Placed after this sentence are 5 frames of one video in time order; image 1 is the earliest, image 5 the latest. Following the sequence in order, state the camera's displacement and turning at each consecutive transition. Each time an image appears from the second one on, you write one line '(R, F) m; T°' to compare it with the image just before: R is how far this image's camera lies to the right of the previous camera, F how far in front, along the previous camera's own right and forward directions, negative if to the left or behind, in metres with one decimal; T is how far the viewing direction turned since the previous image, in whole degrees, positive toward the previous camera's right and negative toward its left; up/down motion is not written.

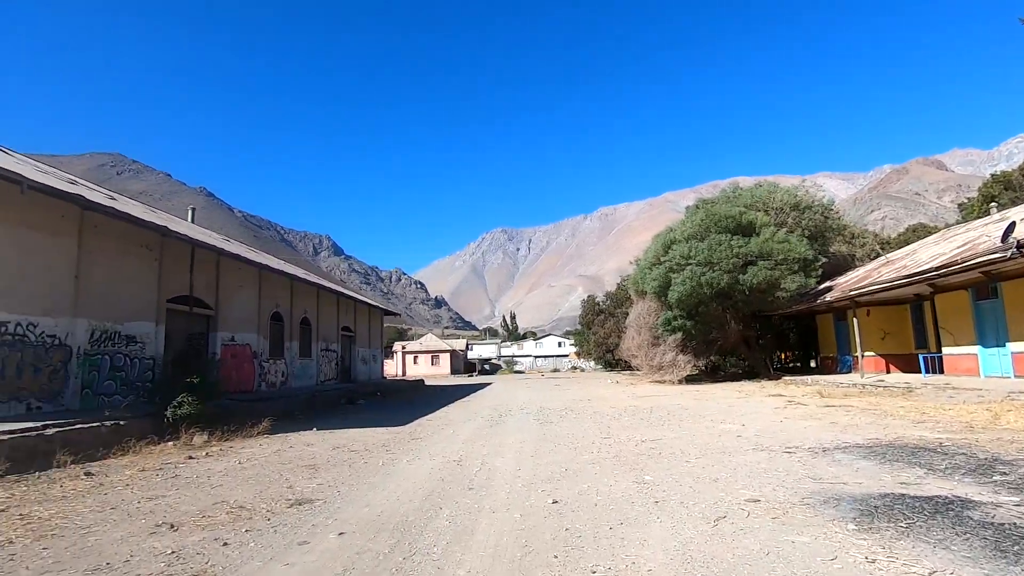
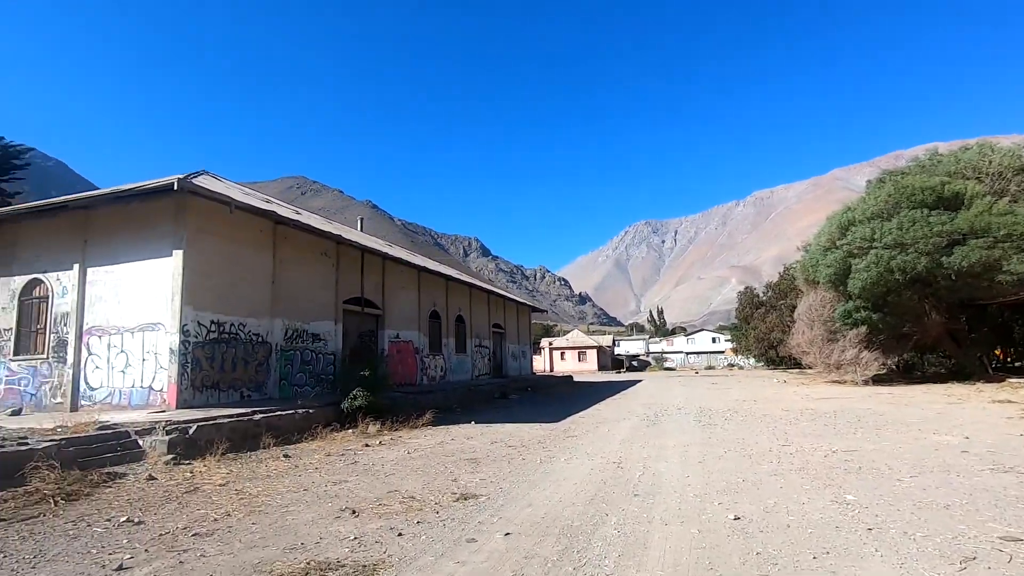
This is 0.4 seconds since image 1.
(-0.1, +0.2) m; -15°
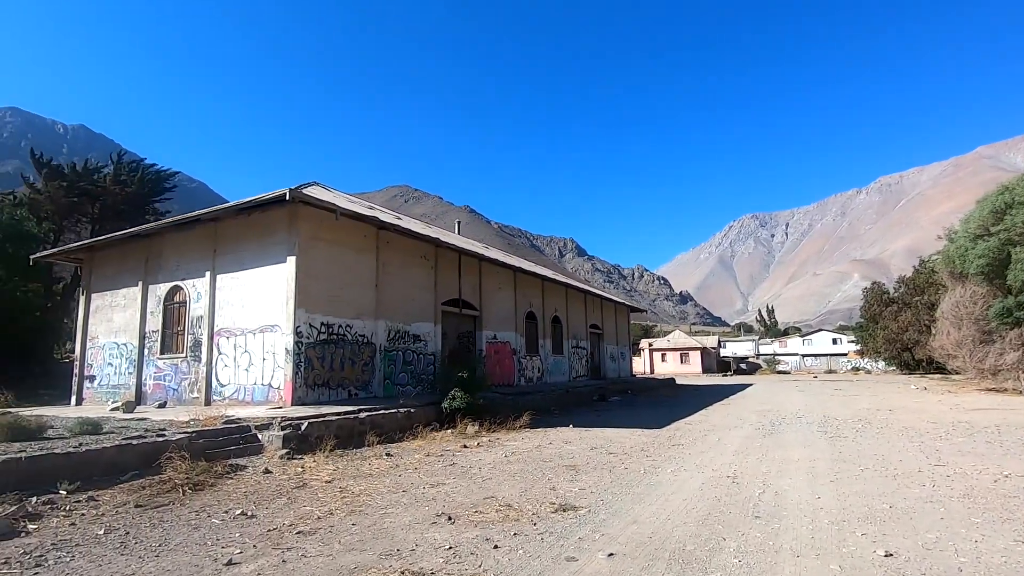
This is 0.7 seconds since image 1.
(0.0, +0.3) m; -10°
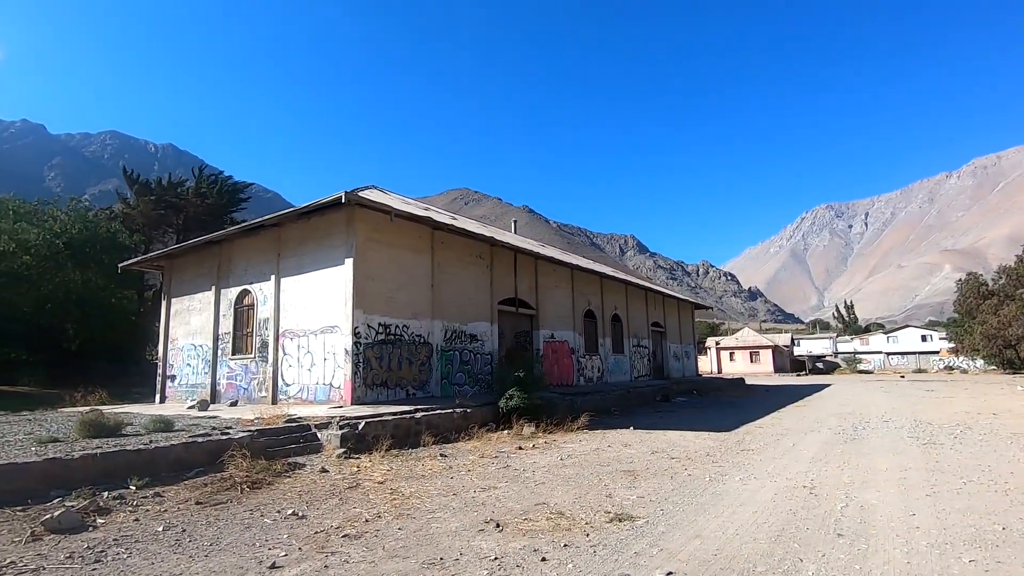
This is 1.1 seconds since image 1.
(+0.1, +0.3) m; -6°
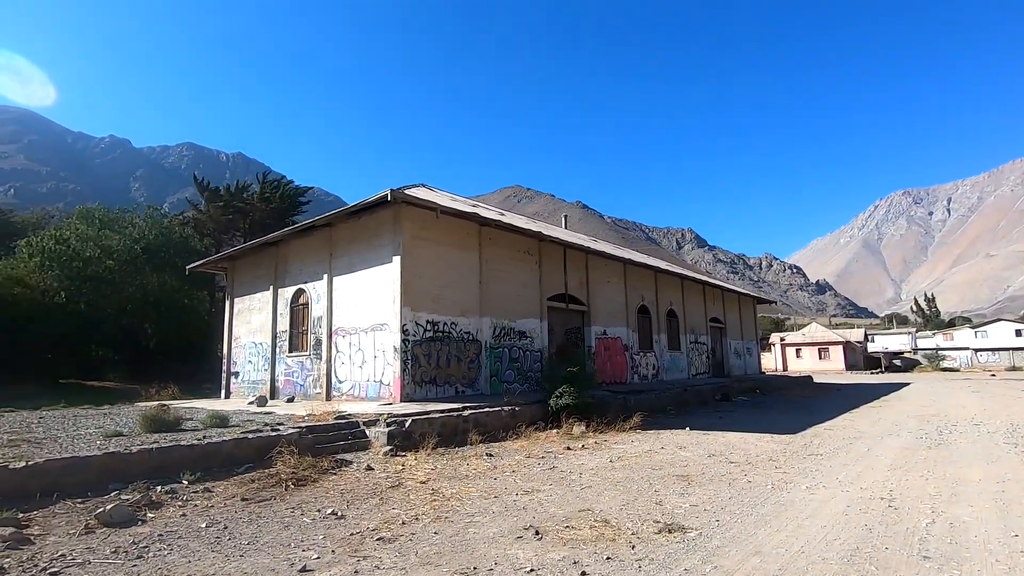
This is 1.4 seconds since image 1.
(+0.1, +0.3) m; -6°
